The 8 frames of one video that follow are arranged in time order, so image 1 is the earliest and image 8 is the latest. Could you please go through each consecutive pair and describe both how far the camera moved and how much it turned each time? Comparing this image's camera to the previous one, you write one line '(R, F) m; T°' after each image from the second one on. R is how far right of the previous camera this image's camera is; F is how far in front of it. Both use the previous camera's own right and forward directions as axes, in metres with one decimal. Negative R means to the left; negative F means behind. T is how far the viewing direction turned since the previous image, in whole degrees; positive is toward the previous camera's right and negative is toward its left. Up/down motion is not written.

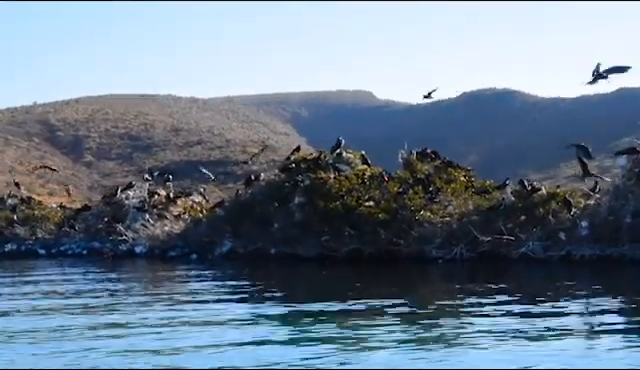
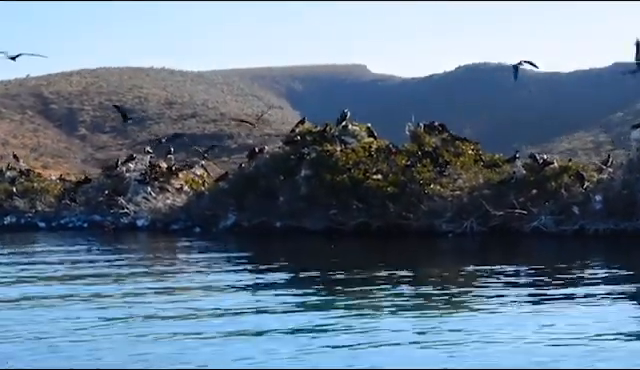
(-0.5, +0.7) m; 0°
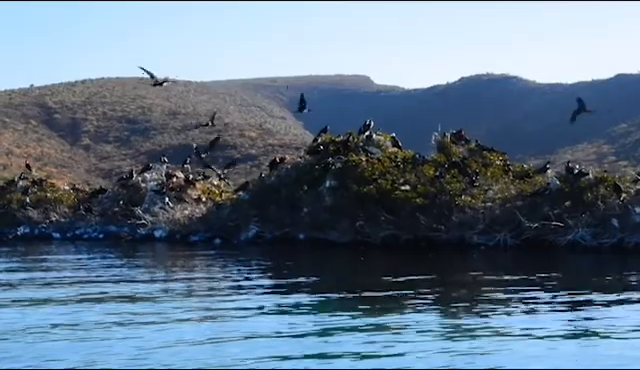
(-0.8, +1.1) m; 0°
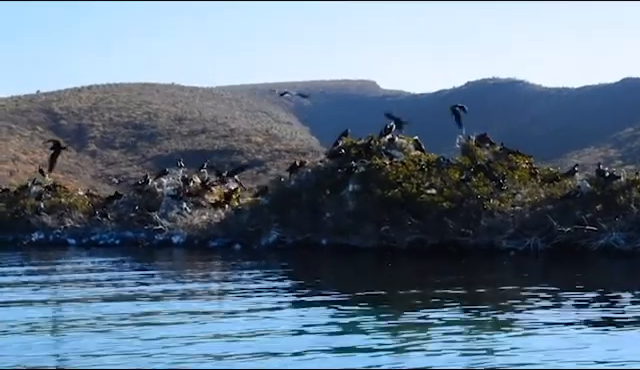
(-0.6, +0.9) m; 0°
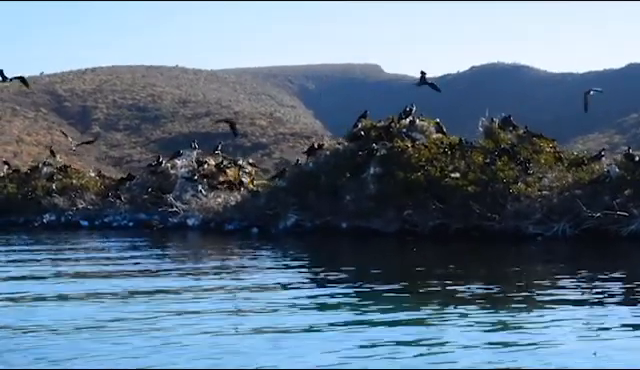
(-0.6, +0.9) m; 0°
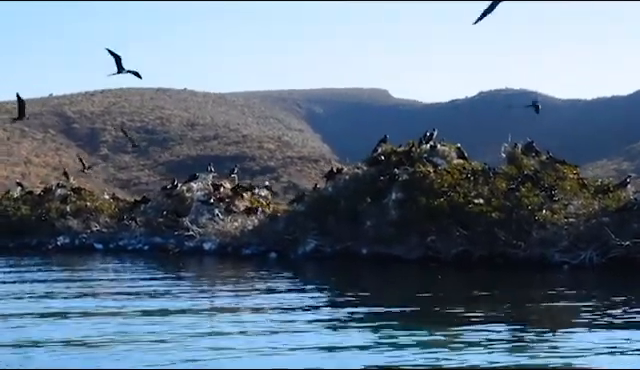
(-0.5, +0.6) m; 0°
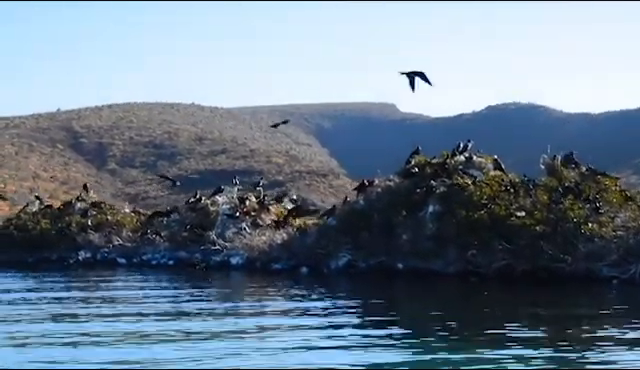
(-0.9, +1.3) m; 0°
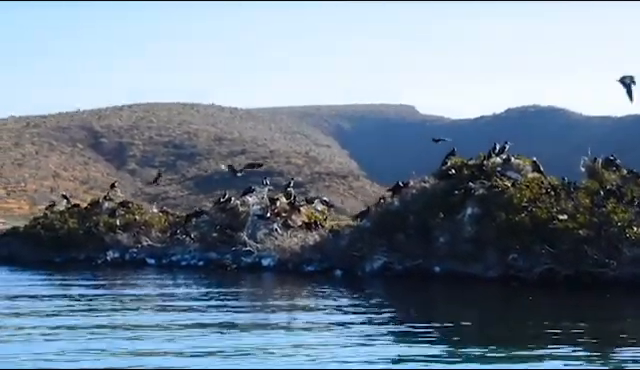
(-0.6, +0.8) m; -1°
